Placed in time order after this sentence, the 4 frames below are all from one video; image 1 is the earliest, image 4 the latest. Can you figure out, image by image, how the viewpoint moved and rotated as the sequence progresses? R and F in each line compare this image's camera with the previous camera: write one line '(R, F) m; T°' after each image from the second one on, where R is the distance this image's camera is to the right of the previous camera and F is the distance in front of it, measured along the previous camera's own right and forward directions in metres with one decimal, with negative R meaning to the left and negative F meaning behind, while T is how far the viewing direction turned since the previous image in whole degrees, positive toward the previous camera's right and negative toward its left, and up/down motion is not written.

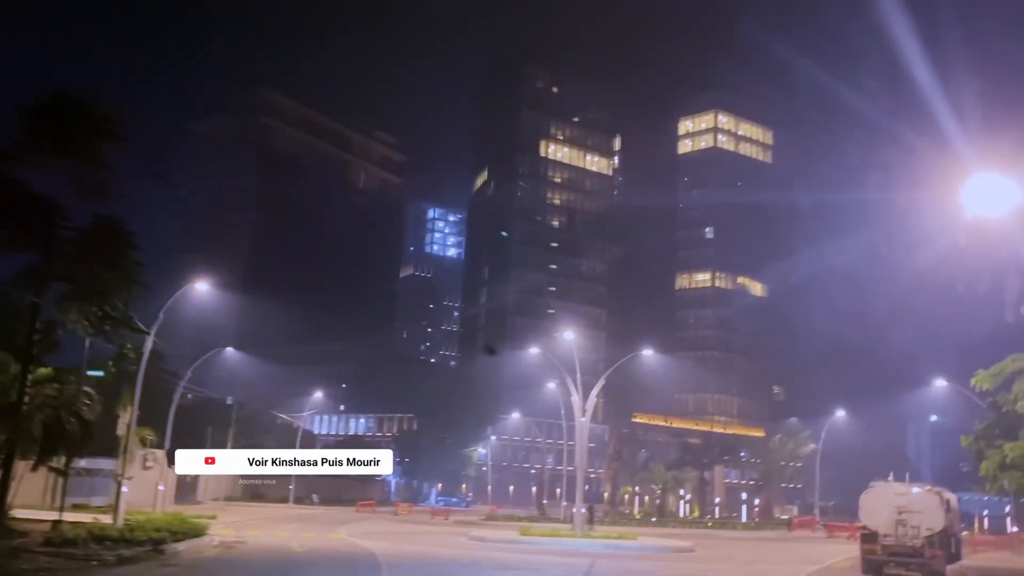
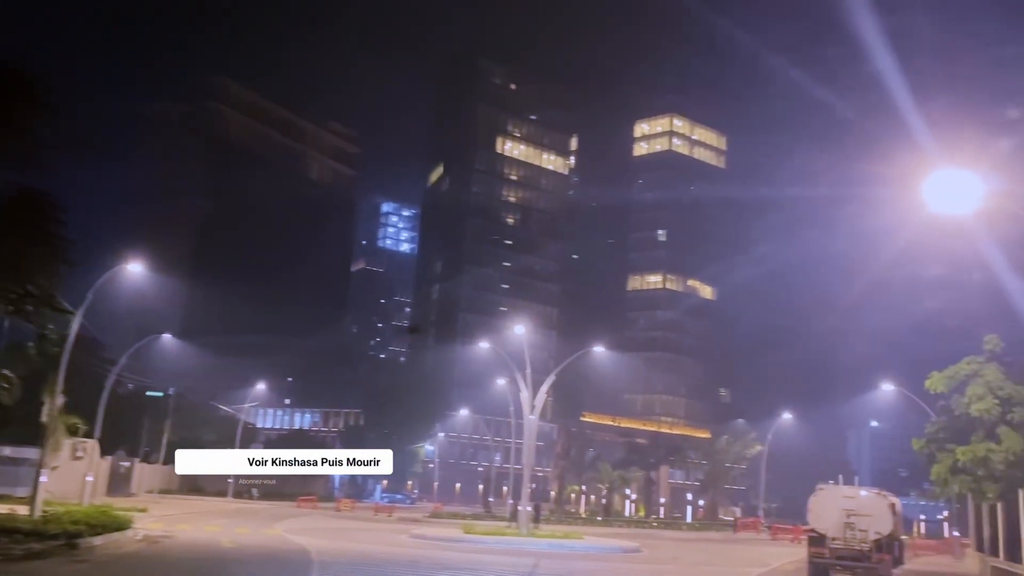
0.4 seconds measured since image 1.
(+0.1, +0.8) m; +3°
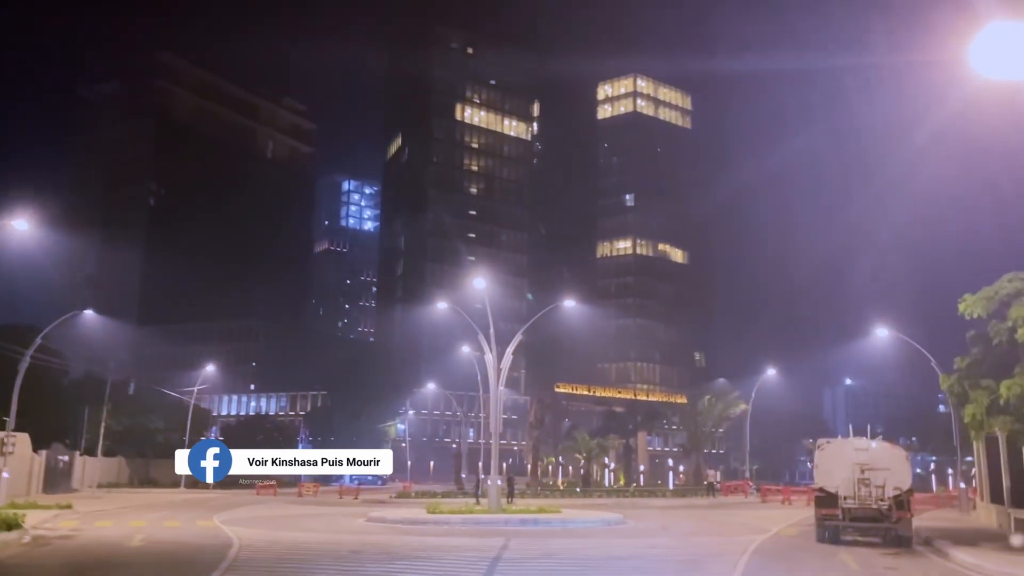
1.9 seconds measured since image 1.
(+0.4, +3.5) m; +2°
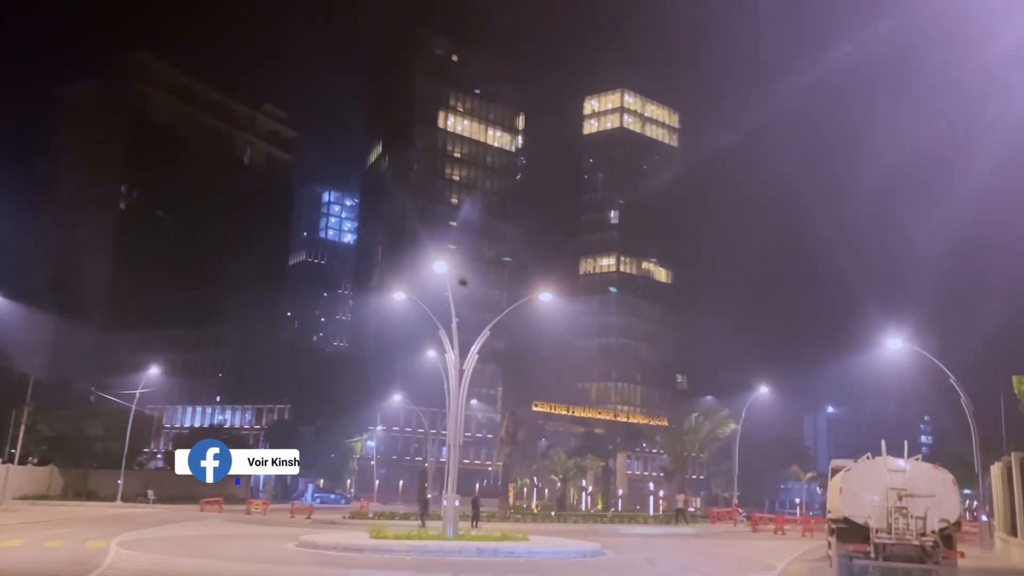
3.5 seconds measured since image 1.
(+0.5, +4.2) m; +1°
